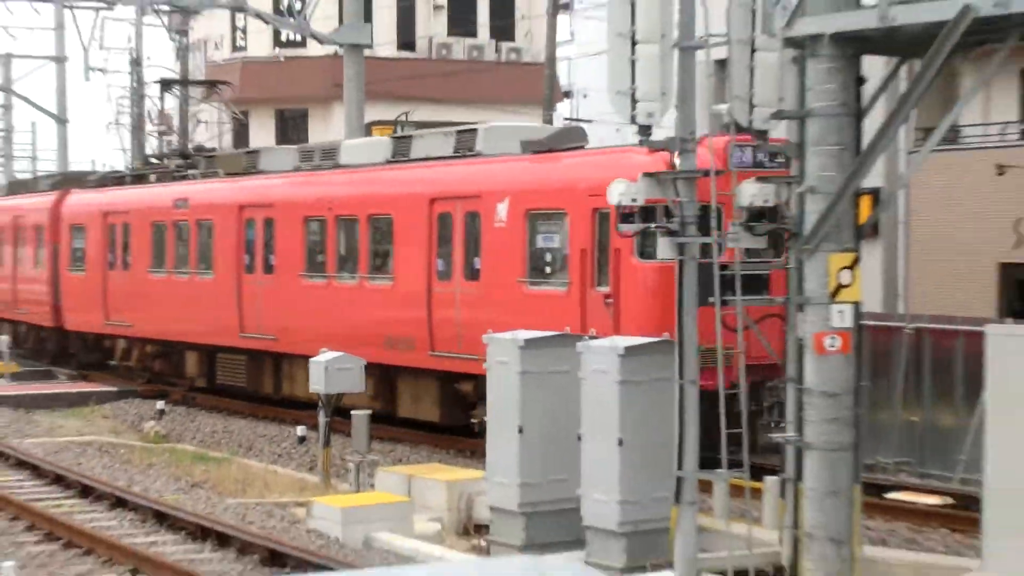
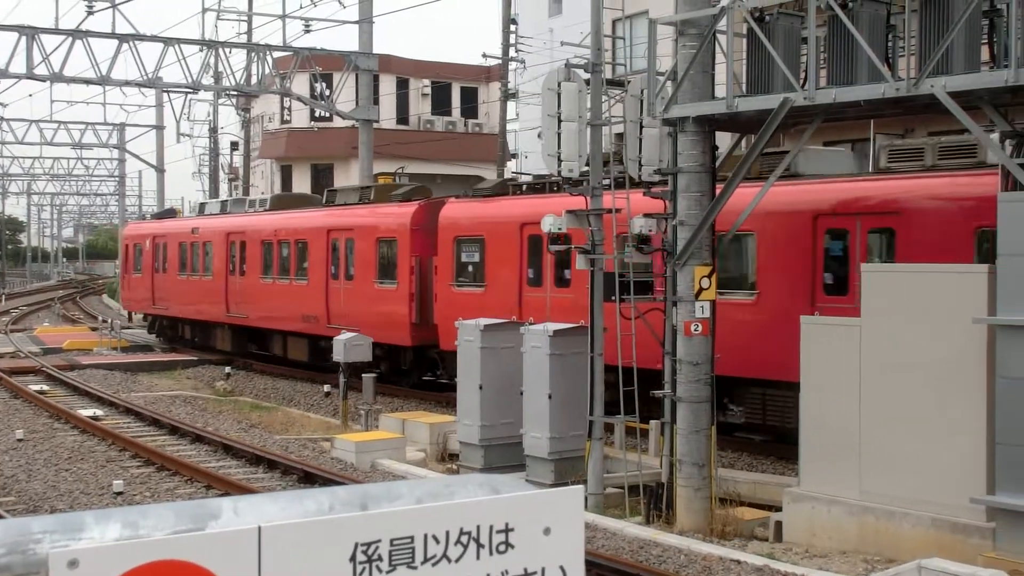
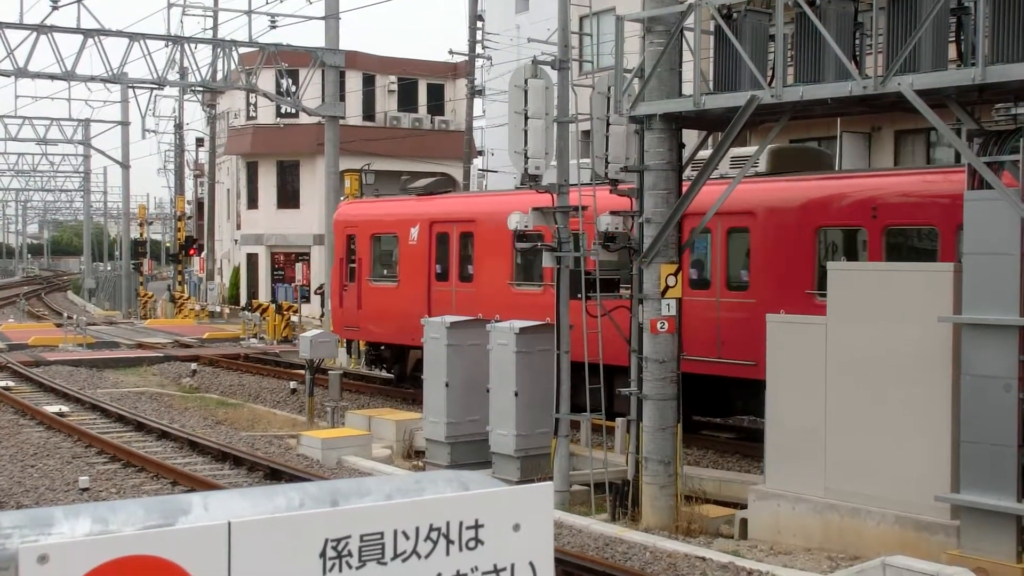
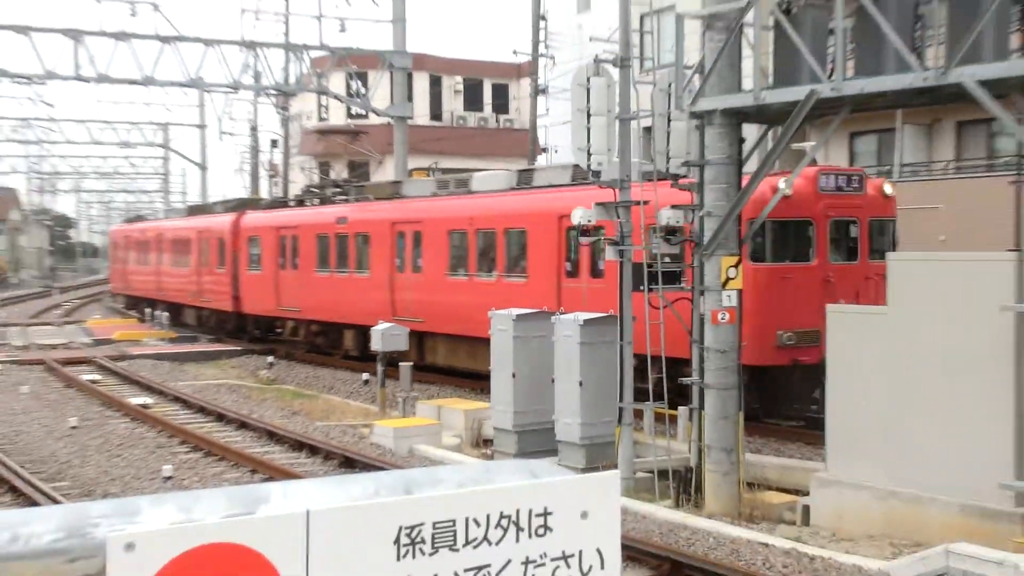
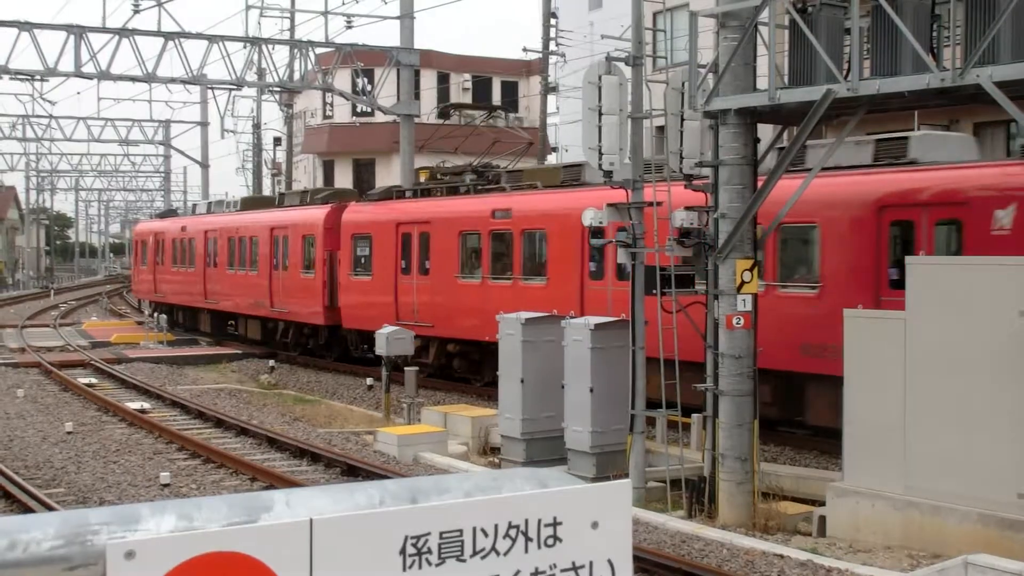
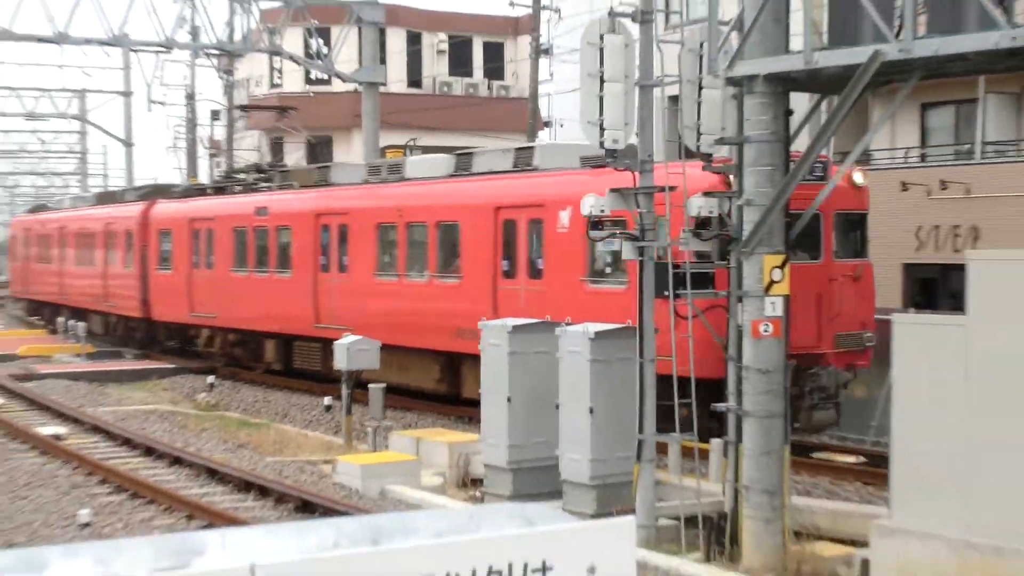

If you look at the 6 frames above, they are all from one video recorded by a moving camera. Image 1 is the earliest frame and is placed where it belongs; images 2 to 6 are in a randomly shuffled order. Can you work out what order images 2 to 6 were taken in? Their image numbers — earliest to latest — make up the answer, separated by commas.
6, 4, 5, 2, 3
